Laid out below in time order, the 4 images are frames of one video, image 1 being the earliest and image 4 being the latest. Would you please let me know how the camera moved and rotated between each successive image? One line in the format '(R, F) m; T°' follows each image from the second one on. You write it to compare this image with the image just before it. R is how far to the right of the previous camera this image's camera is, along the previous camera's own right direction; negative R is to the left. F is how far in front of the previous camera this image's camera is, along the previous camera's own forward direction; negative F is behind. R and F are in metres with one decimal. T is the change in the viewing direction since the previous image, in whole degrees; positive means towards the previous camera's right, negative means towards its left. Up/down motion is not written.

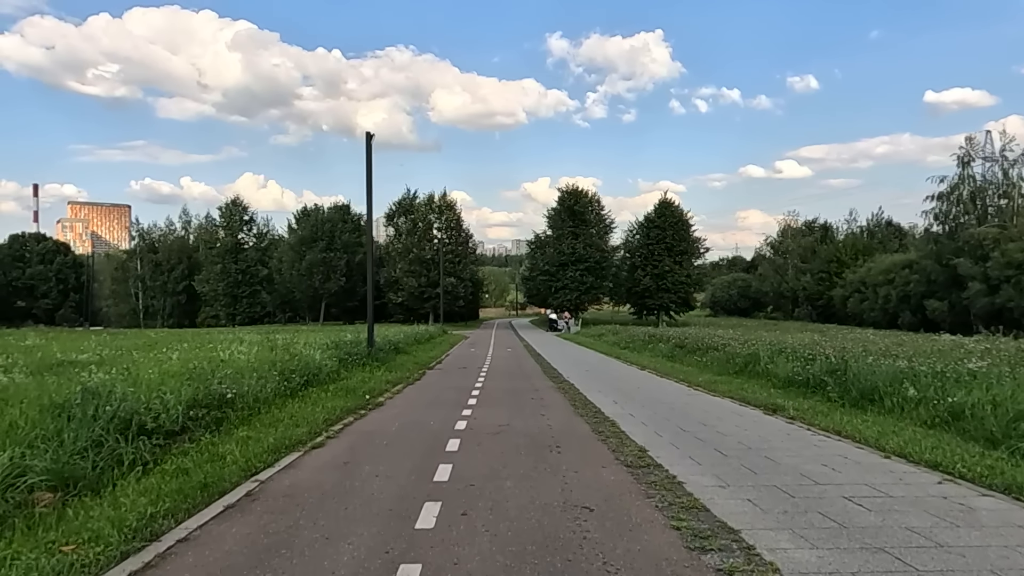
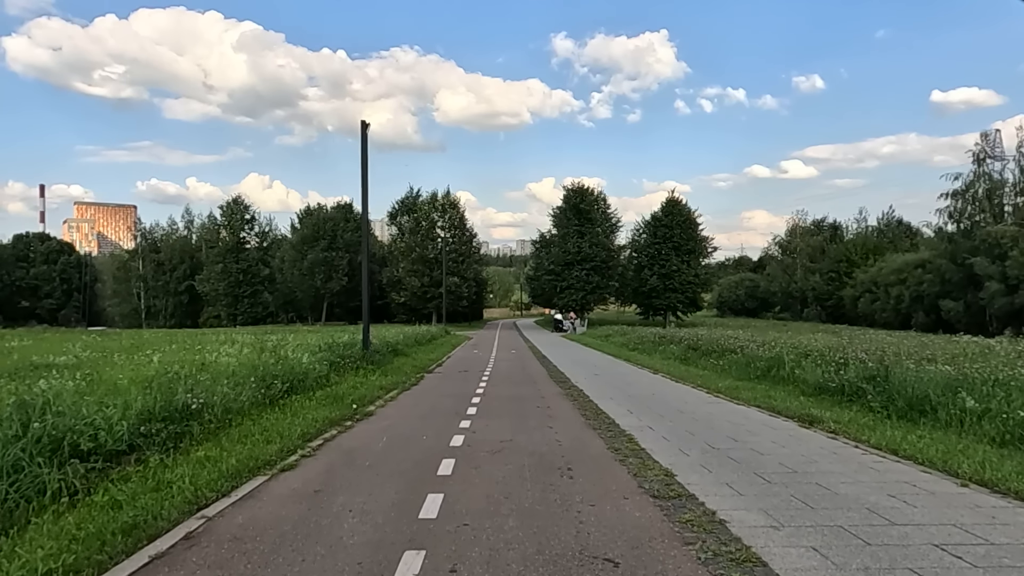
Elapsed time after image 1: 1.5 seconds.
(0.0, +1.4) m; 0°
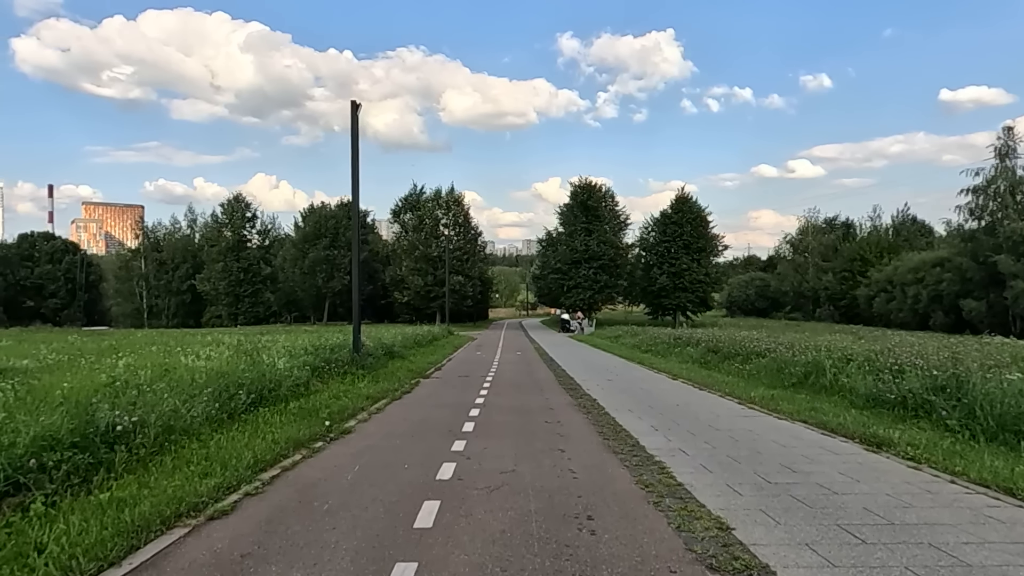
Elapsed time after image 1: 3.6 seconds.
(0.0, +1.9) m; 0°
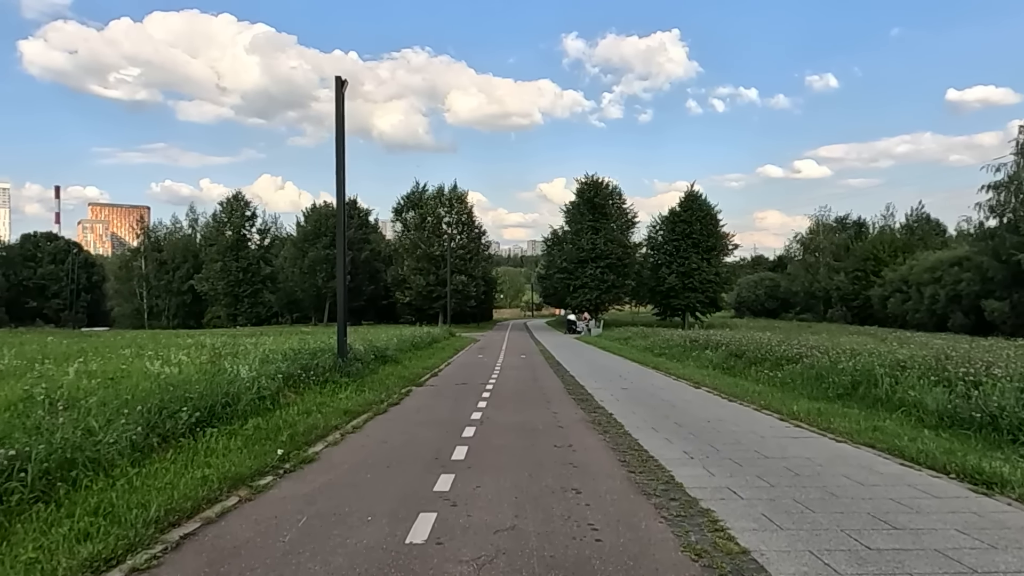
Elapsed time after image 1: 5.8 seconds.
(0.0, +2.0) m; 0°
